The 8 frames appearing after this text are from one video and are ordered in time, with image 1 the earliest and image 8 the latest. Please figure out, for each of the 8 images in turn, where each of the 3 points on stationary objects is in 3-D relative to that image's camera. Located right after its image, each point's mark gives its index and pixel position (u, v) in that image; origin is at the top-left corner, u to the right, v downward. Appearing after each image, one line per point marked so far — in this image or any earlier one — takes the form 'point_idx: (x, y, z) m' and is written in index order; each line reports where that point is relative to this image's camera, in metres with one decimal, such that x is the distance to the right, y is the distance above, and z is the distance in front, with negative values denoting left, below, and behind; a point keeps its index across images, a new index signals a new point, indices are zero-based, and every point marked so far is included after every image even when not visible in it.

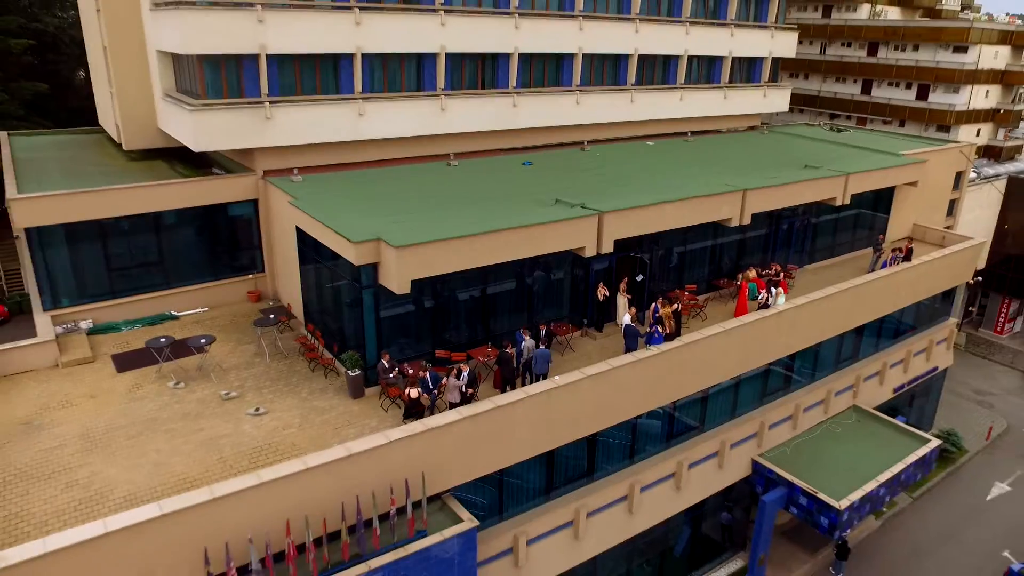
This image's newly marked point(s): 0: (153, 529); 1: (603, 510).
0: (-3.8, -2.6, +10.6) m
1: (+1.6, -3.8, +16.6) m
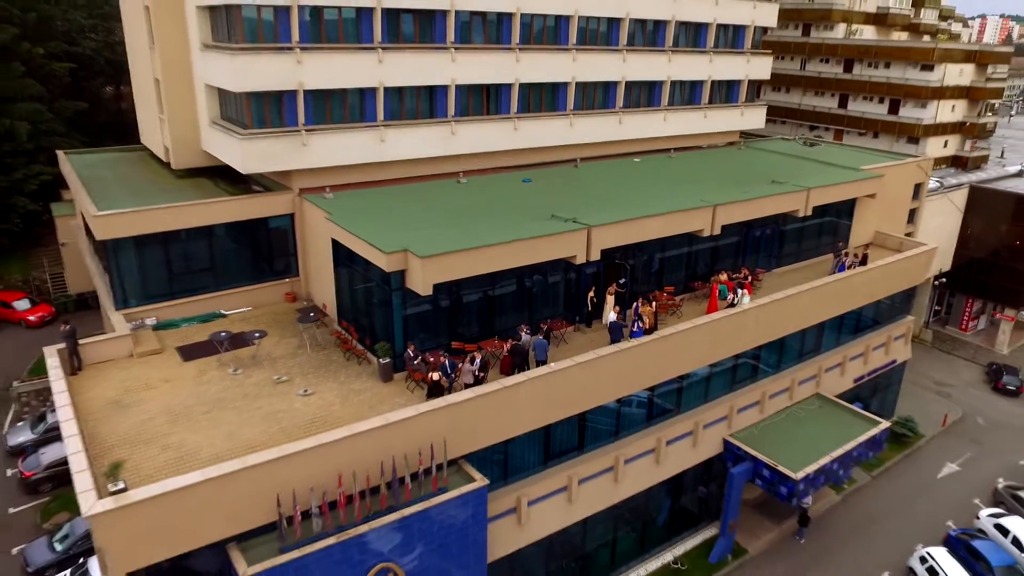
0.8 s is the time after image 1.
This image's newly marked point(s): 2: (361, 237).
0: (-3.8, -2.6, +13.6) m
1: (+1.6, -3.8, +19.5) m
2: (-2.8, +1.0, +18.0) m
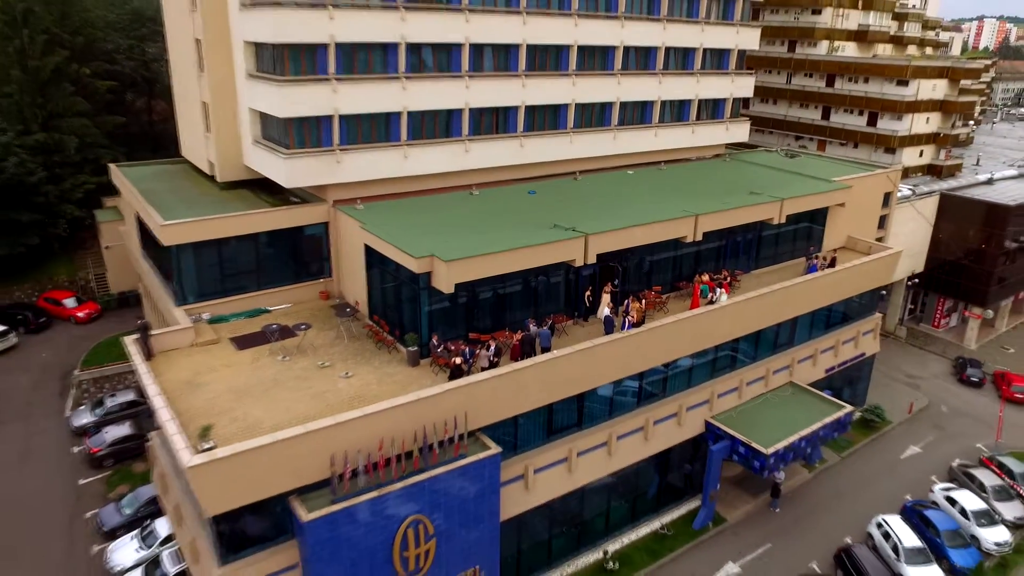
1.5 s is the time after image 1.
0: (-3.6, -2.6, +16.7) m
1: (+1.8, -3.8, +22.6) m
2: (-2.6, +1.0, +21.1) m
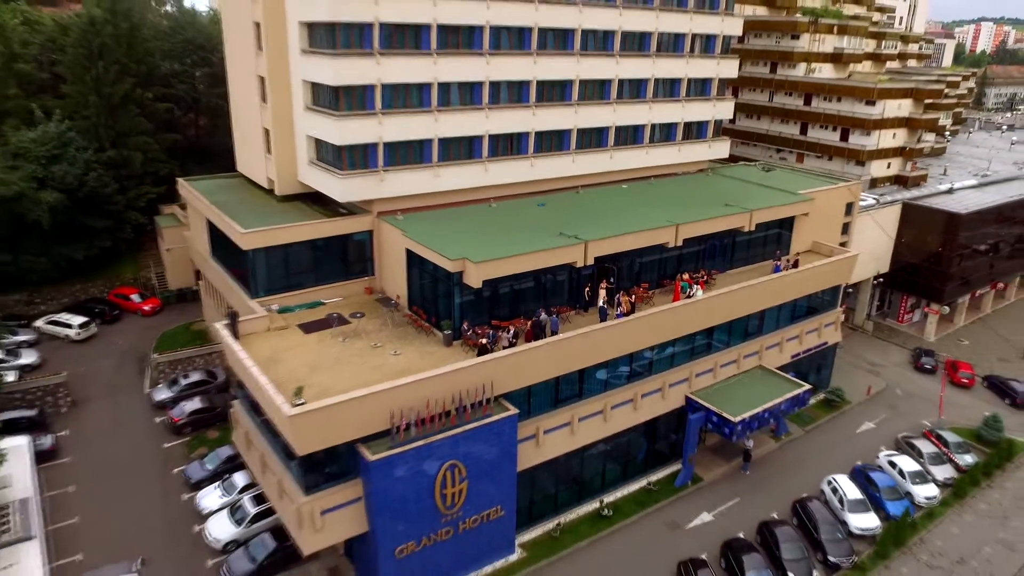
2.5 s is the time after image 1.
0: (-3.2, -2.5, +21.9) m
1: (+2.2, -3.7, +27.8) m
2: (-2.2, +1.1, +26.3) m
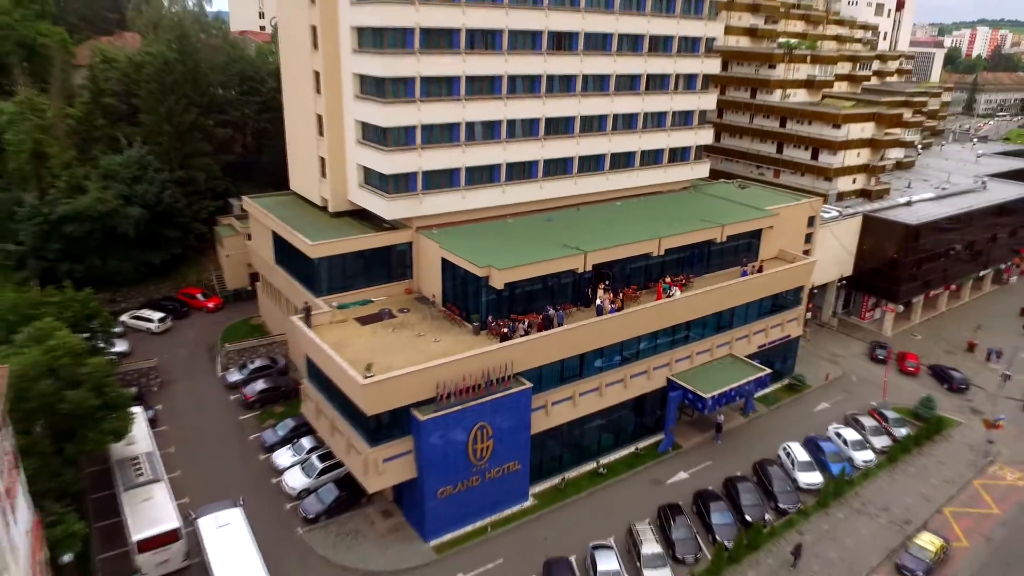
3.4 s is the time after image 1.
0: (-2.7, -2.5, +28.7) m
1: (+2.7, -3.8, +34.6) m
2: (-1.7, +1.0, +33.1) m
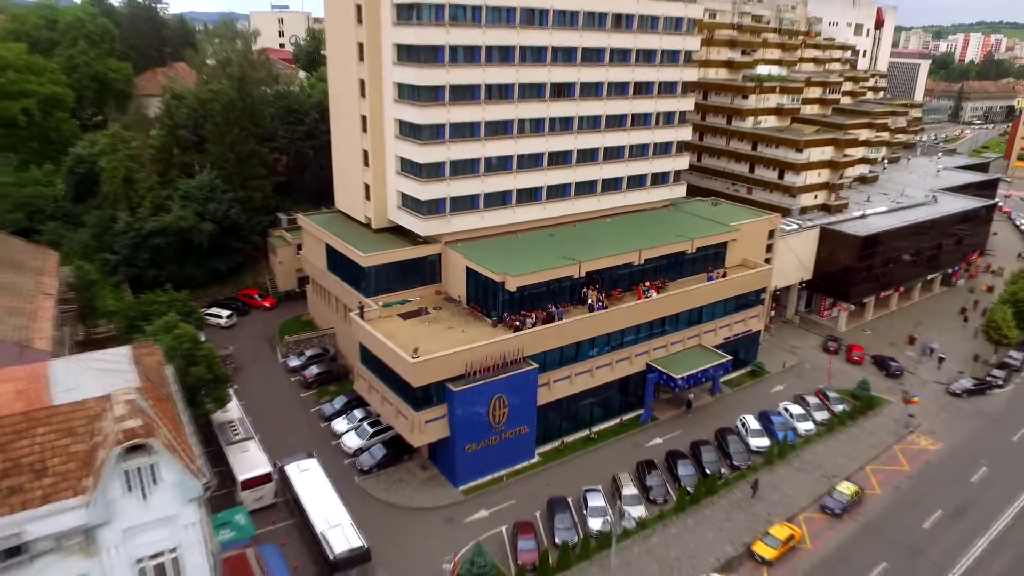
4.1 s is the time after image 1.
0: (-2.3, -2.6, +37.6) m
1: (+3.1, -3.9, +43.5) m
2: (-1.2, +0.9, +42.0) m
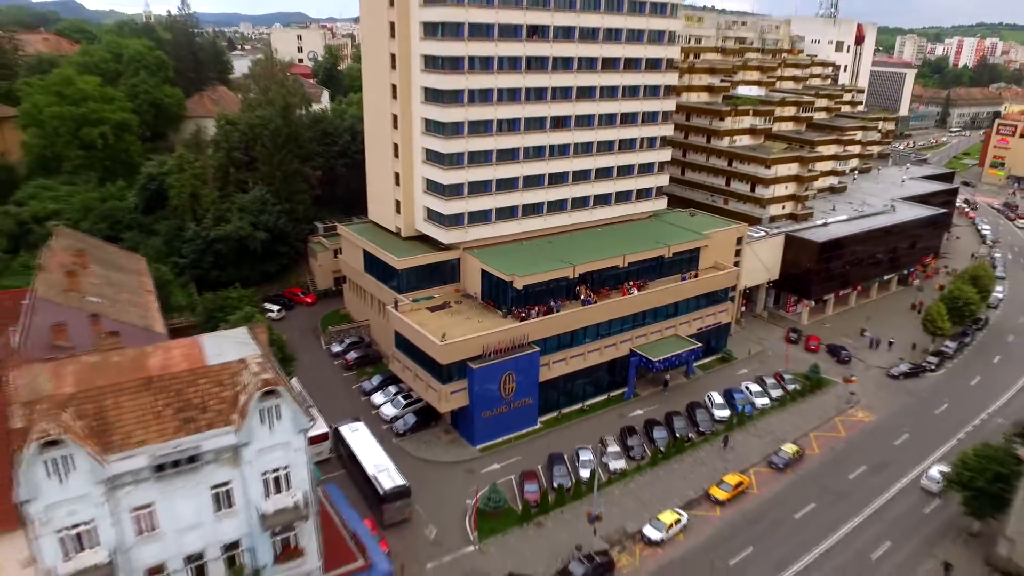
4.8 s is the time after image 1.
0: (-1.9, -2.5, +47.2) m
1: (+3.5, -3.8, +53.1) m
2: (-0.9, +1.0, +51.6) m
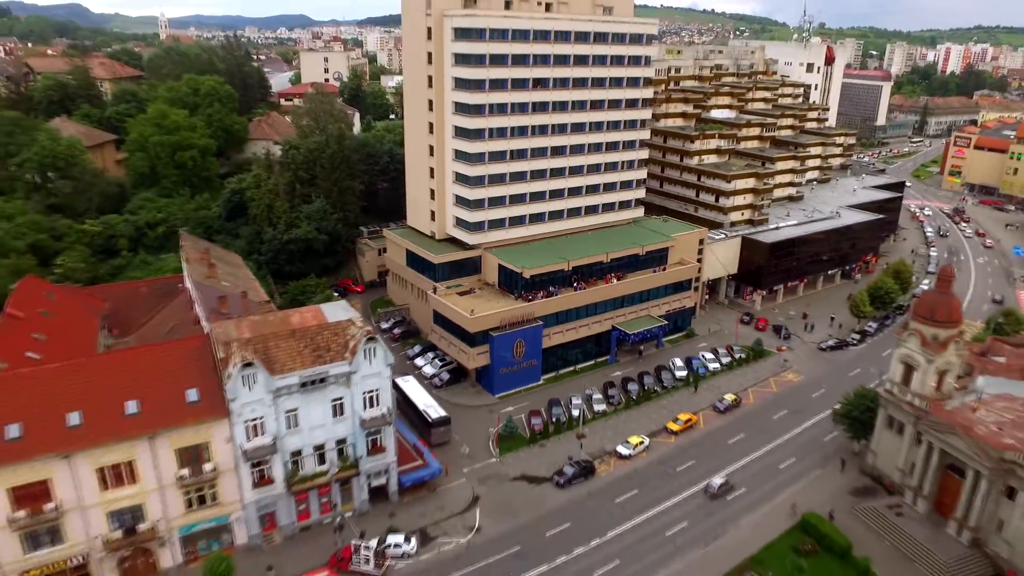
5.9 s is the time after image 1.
0: (-1.3, -1.8, +63.9) m
1: (+4.2, -3.1, +69.8) m
2: (-0.2, +1.8, +68.3) m
